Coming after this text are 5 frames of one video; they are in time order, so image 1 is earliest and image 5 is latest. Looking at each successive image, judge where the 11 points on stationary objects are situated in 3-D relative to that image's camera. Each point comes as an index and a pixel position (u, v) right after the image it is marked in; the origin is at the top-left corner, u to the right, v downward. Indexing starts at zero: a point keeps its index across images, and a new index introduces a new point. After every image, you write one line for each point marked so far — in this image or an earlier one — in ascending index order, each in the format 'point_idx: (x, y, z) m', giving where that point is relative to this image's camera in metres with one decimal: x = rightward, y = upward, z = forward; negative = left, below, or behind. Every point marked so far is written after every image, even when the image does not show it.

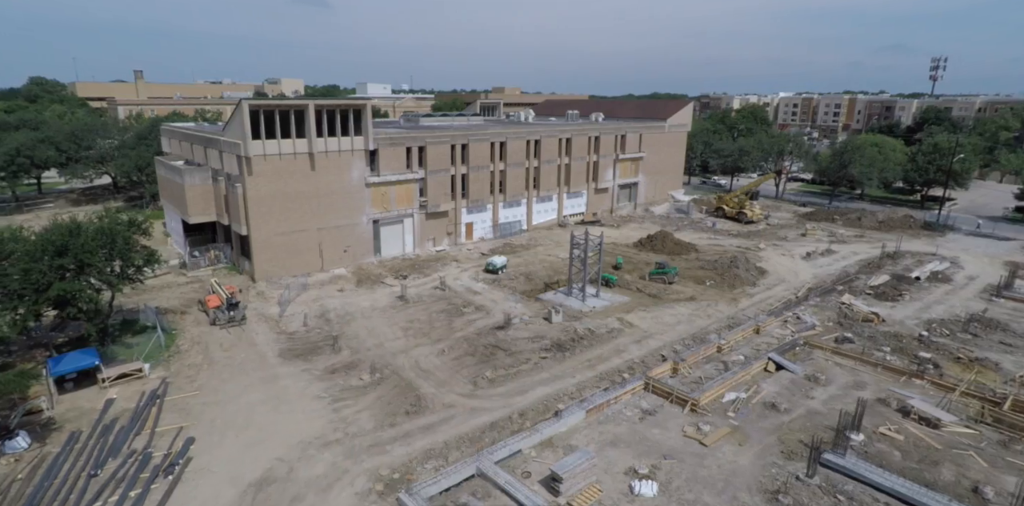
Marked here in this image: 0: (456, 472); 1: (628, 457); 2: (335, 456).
0: (-1.8, -7.0, +18.4) m
1: (+4.0, -7.0, +19.6) m
2: (-5.9, -6.8, +19.1) m
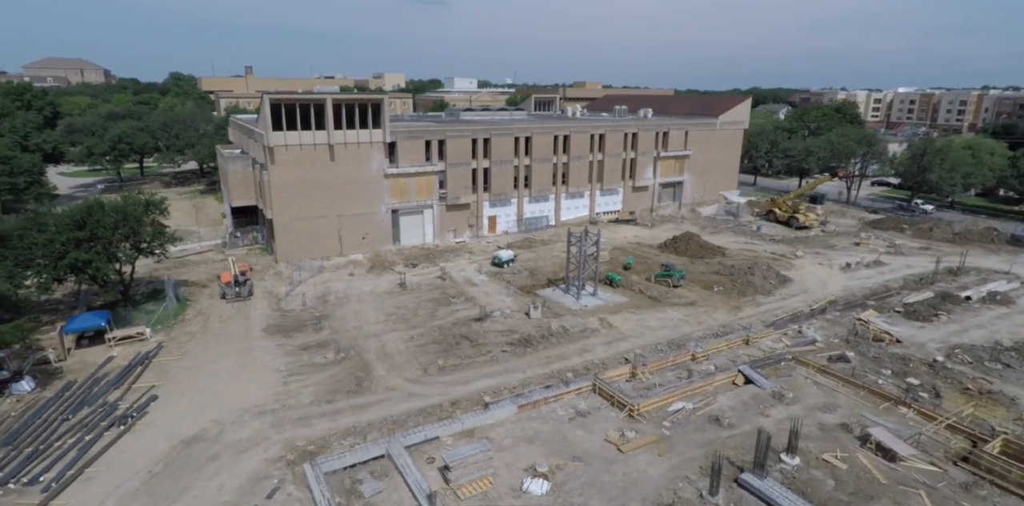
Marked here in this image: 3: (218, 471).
0: (-5.1, -6.7, +19.3) m
1: (+0.8, -6.9, +19.6) m
2: (-9.0, -6.2, +20.7) m
3: (-9.4, -7.0, +18.3) m
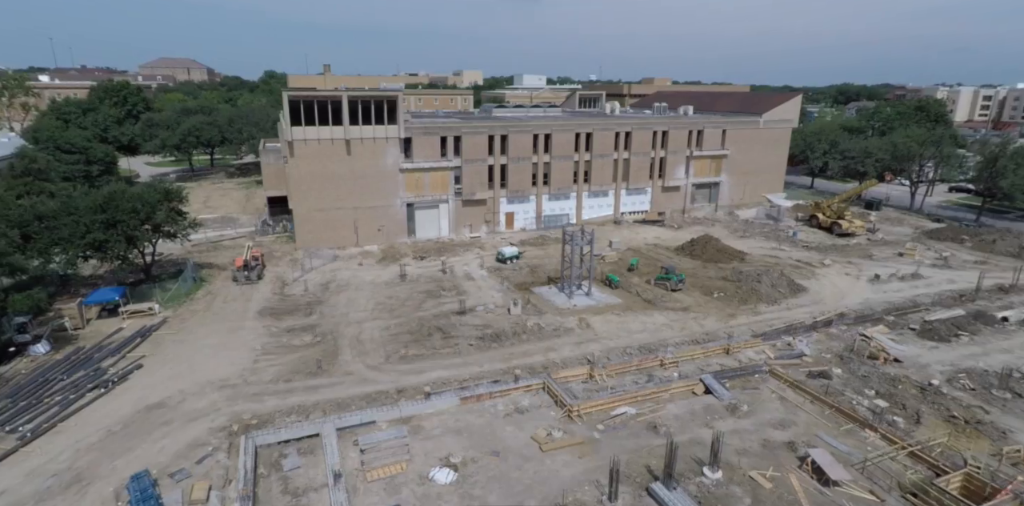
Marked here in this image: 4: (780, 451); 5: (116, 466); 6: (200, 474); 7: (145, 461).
0: (-7.8, -6.3, +20.6) m
1: (-1.9, -6.8, +20.0) m
2: (-11.5, -5.7, +22.5) m
3: (-12.3, -6.4, +20.2) m
4: (+9.3, -6.9, +19.9) m
5: (-12.9, -6.9, +18.6) m
6: (-10.0, -7.1, +18.3) m
7: (-12.1, -6.8, +18.9) m
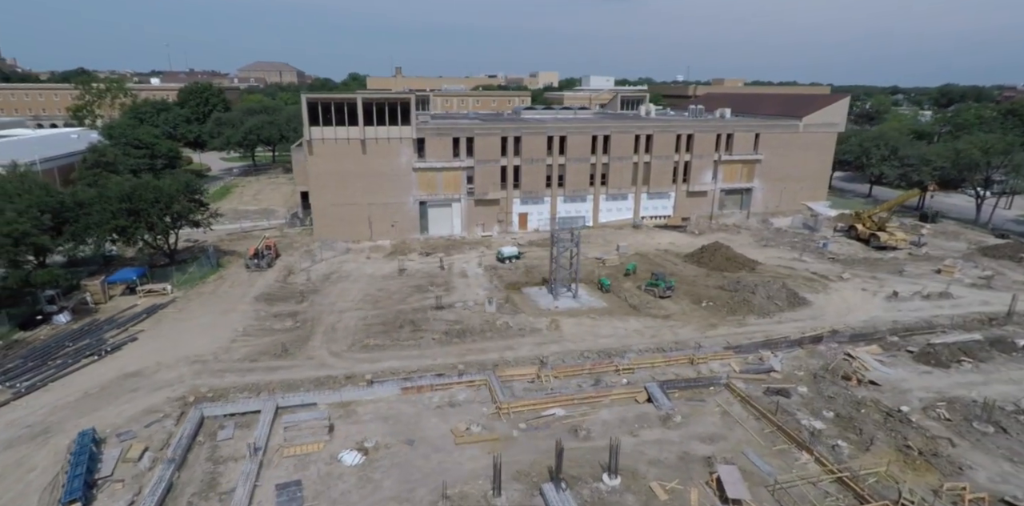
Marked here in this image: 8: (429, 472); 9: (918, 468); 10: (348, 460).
0: (-10.6, -5.9, +22.3) m
1: (-4.9, -6.6, +21.0) m
2: (-14.0, -5.1, +24.7) m
3: (-15.1, -5.8, +22.6) m
4: (+6.2, -7.2, +19.4) m
5: (-16.0, -6.3, +21.1) m
6: (-13.2, -6.6, +20.4) m
7: (-15.2, -6.2, +21.2) m
8: (-2.7, -7.2, +18.8) m
9: (+13.8, -7.3, +19.3) m
10: (-5.5, -7.0, +19.2) m
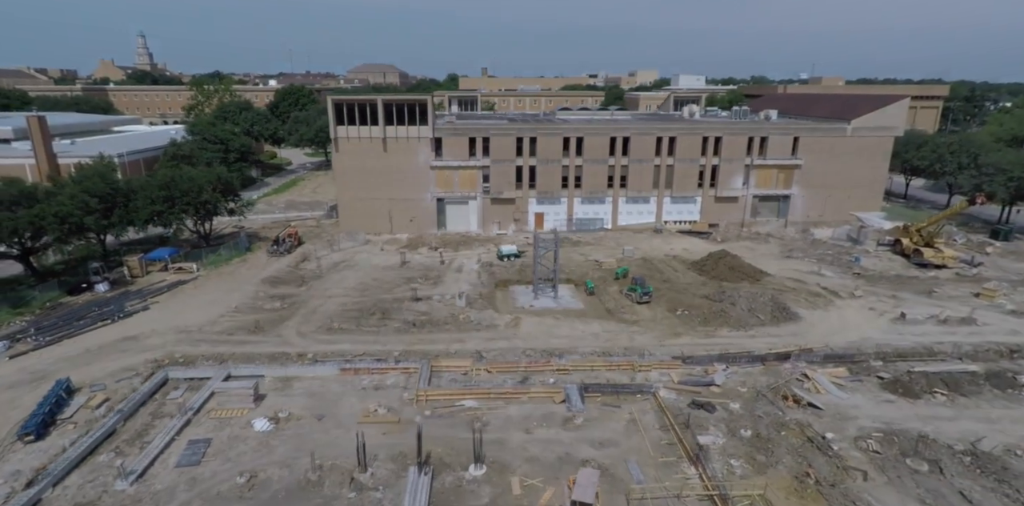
0: (-14.0, -5.2, +25.5) m
1: (-8.7, -6.2, +23.1) m
2: (-16.8, -4.3, +28.4) m
3: (-18.4, -4.9, +26.5) m
4: (+2.0, -7.3, +19.5) m
5: (-19.5, -5.3, +25.2) m
6: (-16.9, -5.8, +24.0) m
7: (-18.7, -5.3, +25.2) m
8: (-6.9, -6.9, +20.6) m
9: (+9.4, -7.8, +18.2) m
10: (-9.6, -6.5, +21.5) m
